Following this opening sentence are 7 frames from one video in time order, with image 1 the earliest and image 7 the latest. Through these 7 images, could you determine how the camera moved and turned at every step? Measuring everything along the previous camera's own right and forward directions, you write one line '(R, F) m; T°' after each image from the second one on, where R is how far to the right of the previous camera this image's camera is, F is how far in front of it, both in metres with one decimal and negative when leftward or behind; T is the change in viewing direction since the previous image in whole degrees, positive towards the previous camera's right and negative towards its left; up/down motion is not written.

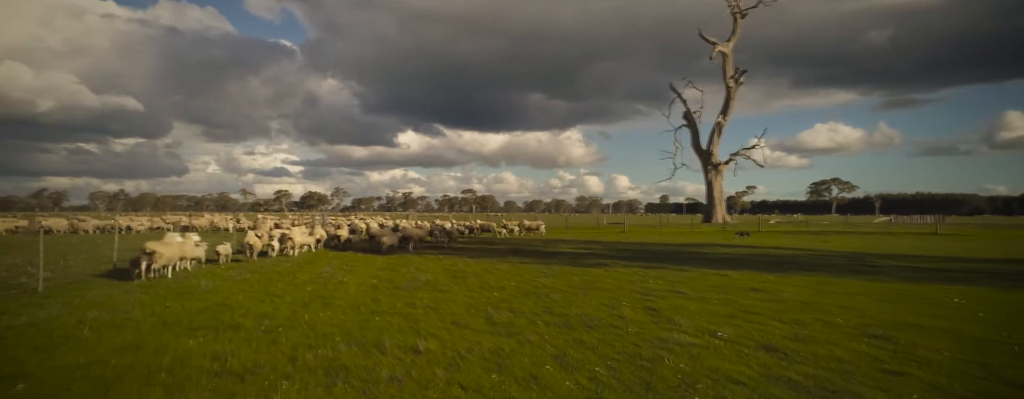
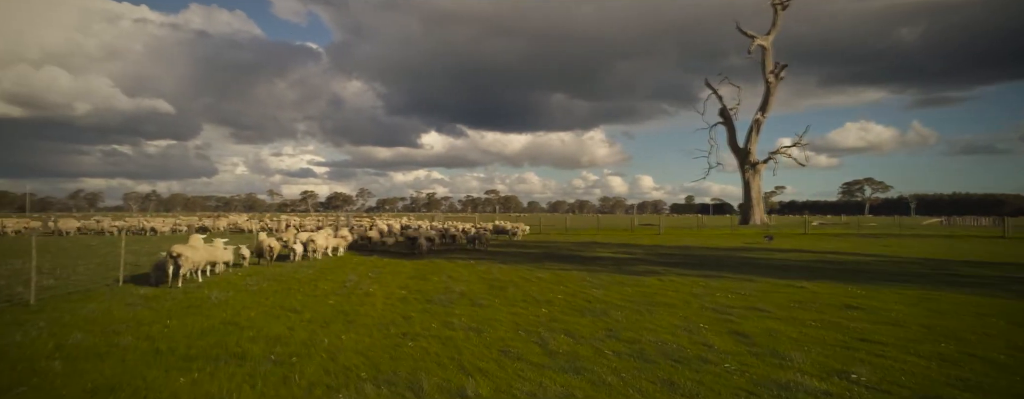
(-0.7, +2.1) m; -2°
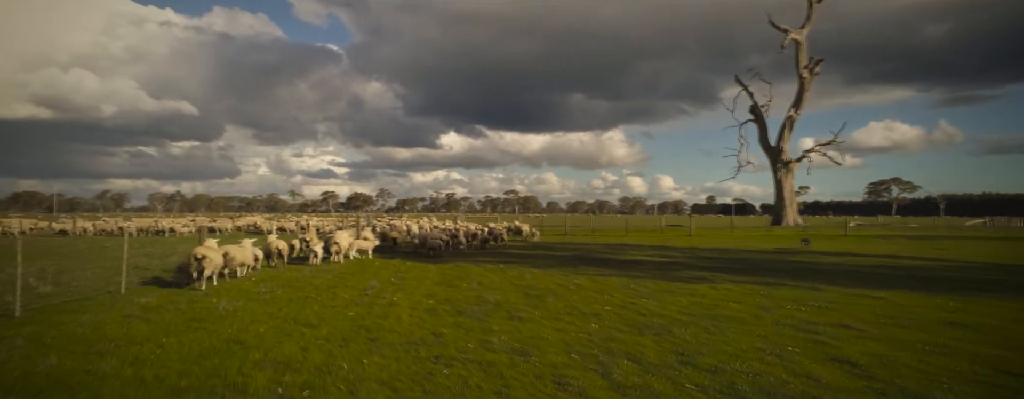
(-0.6, +1.8) m; -2°
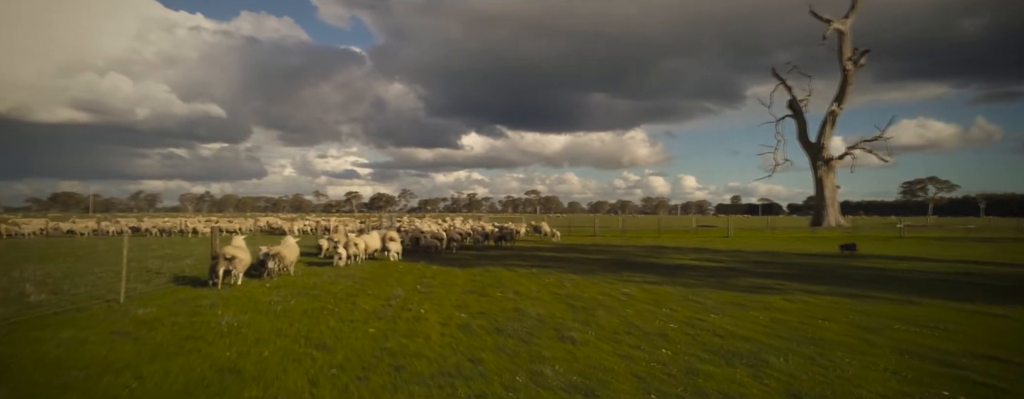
(-0.6, +2.0) m; -2°
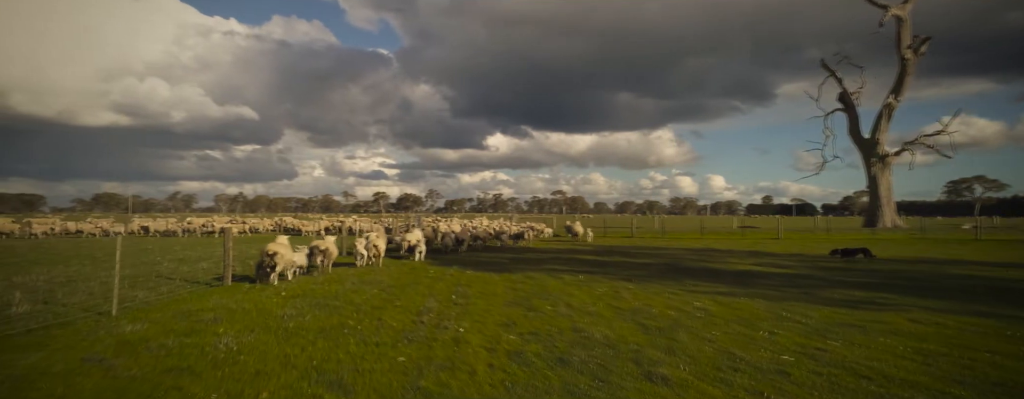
(-0.7, +2.5) m; -3°
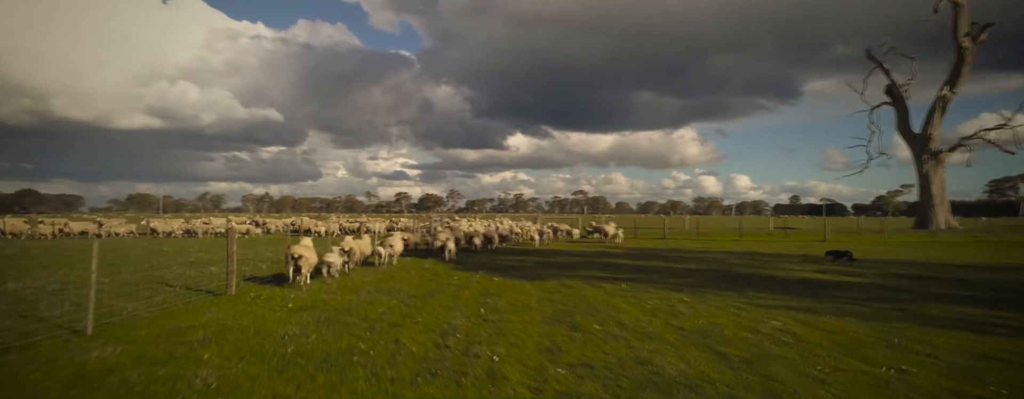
(-0.5, +2.2) m; -2°
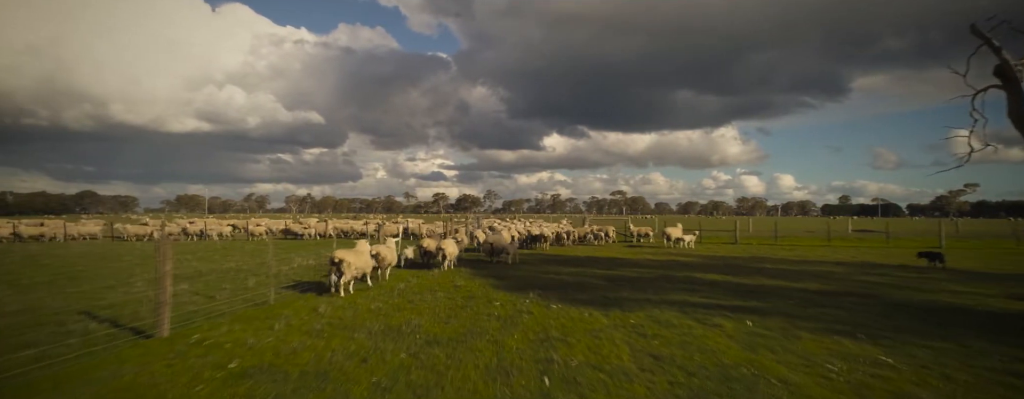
(-0.8, +6.0) m; -4°
